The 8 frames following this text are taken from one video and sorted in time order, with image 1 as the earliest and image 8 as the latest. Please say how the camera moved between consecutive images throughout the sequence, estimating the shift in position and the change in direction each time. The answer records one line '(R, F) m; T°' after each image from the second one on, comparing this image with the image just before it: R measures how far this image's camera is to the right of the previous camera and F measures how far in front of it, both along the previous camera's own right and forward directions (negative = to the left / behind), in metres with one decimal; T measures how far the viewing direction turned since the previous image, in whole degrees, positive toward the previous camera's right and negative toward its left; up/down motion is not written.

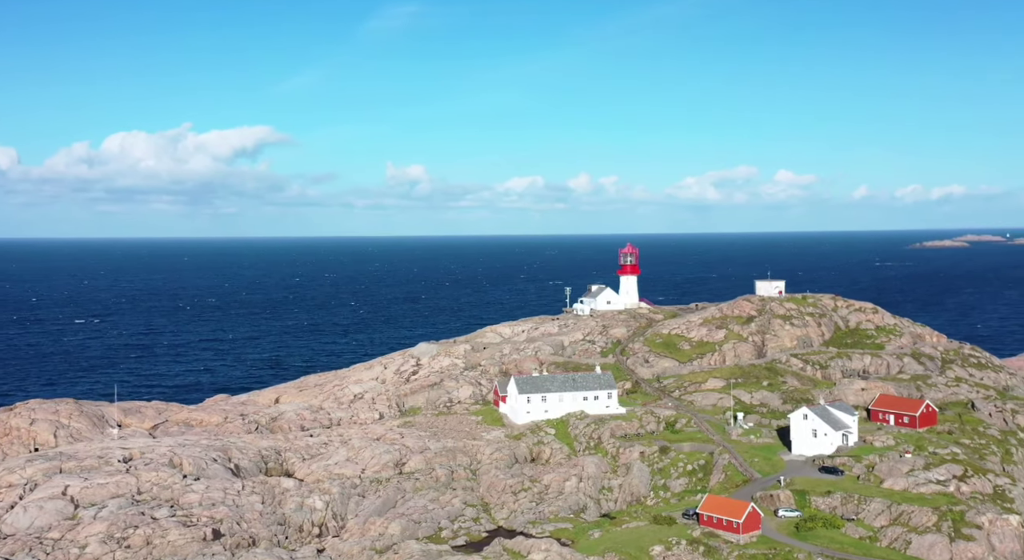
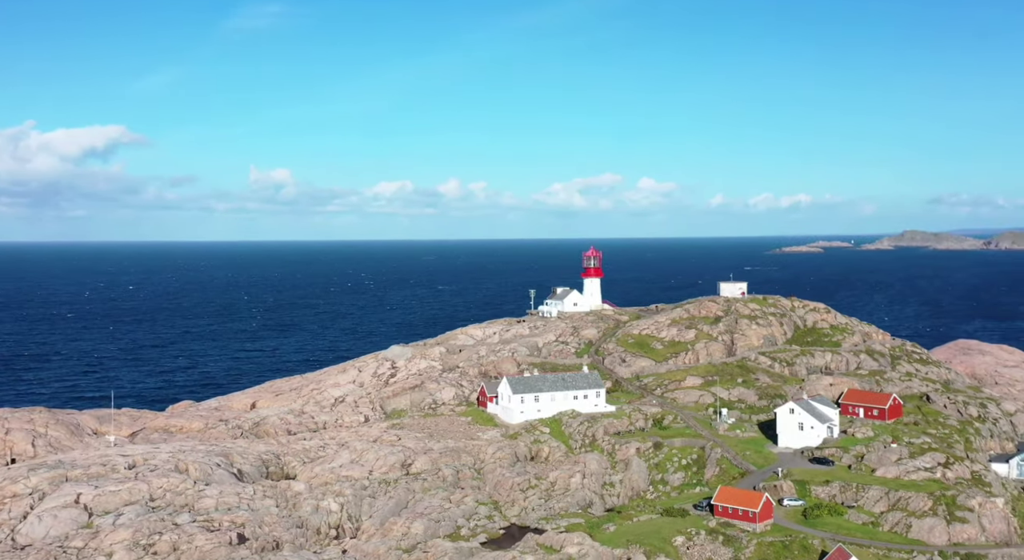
(-5.6, -0.3) m; +5°
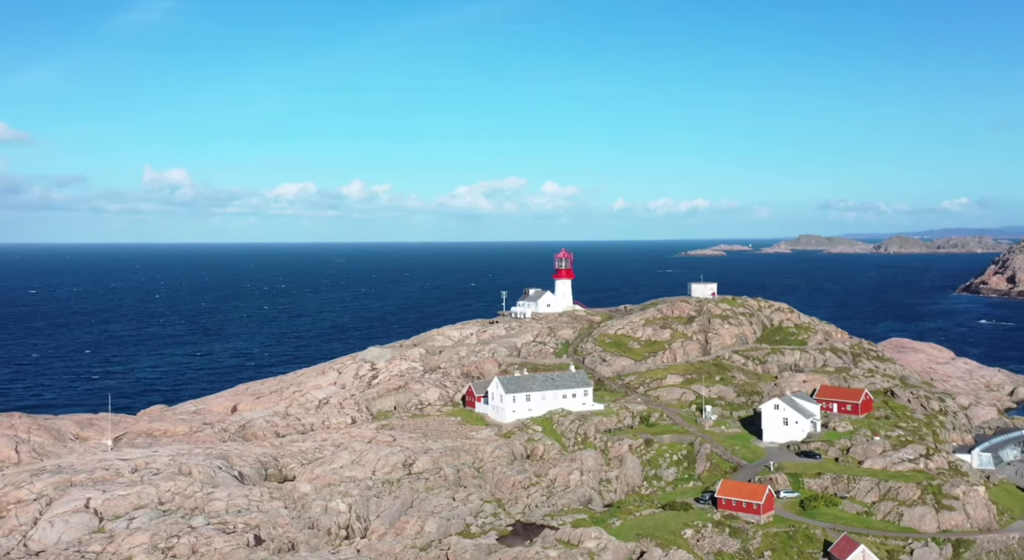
(-4.0, -0.5) m; +4°
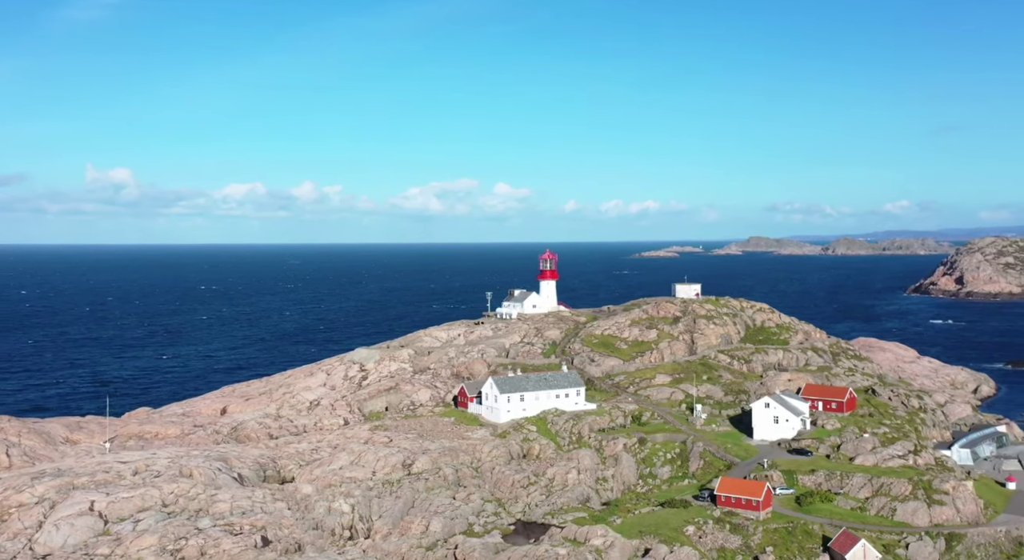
(-1.9, -0.4) m; +2°
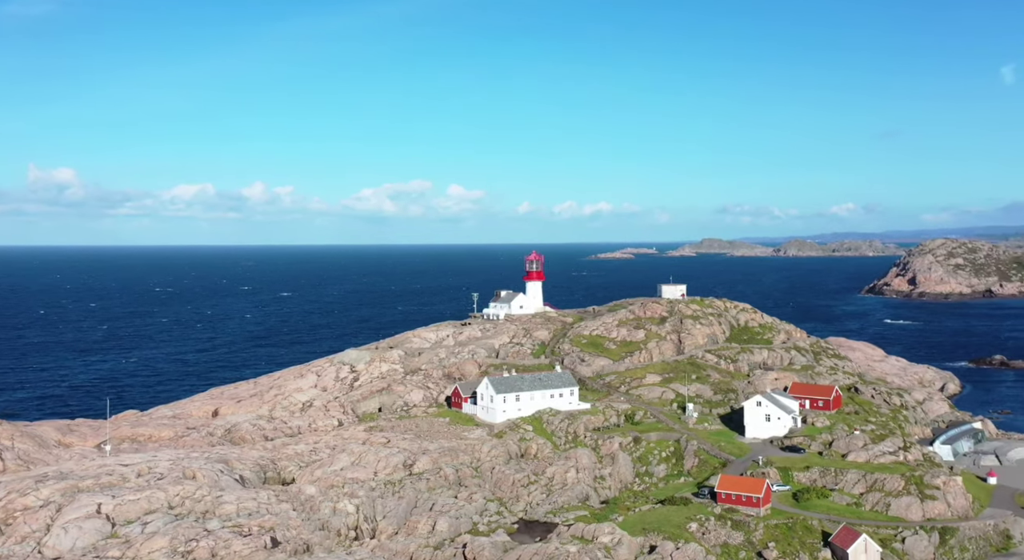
(-1.9, -0.4) m; +2°
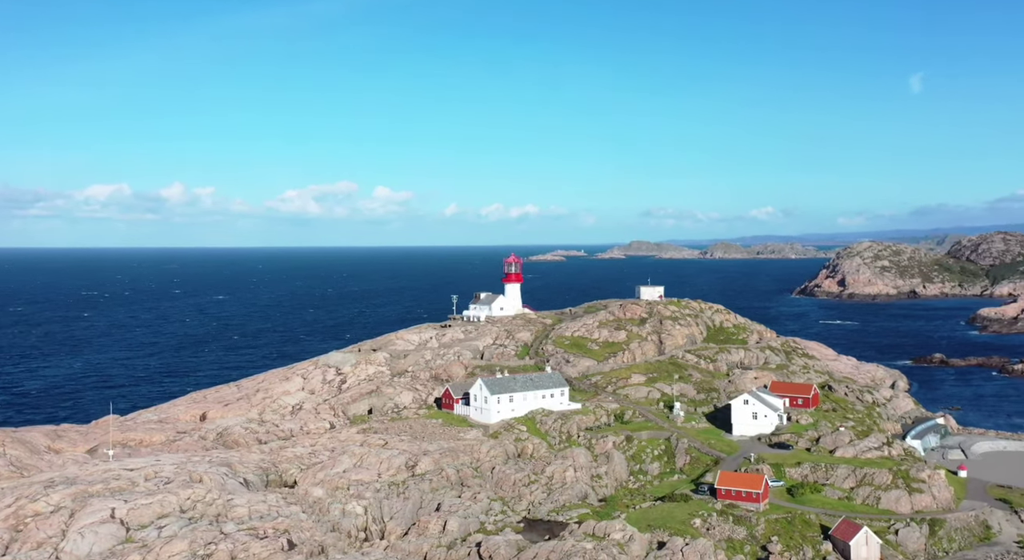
(-3.1, -0.7) m; +3°
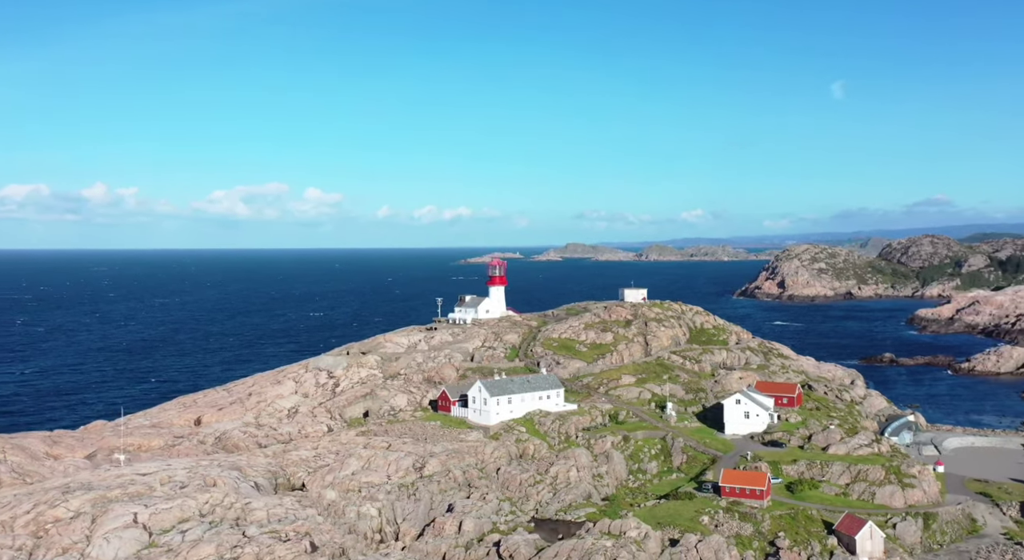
(-3.1, -0.9) m; +3°
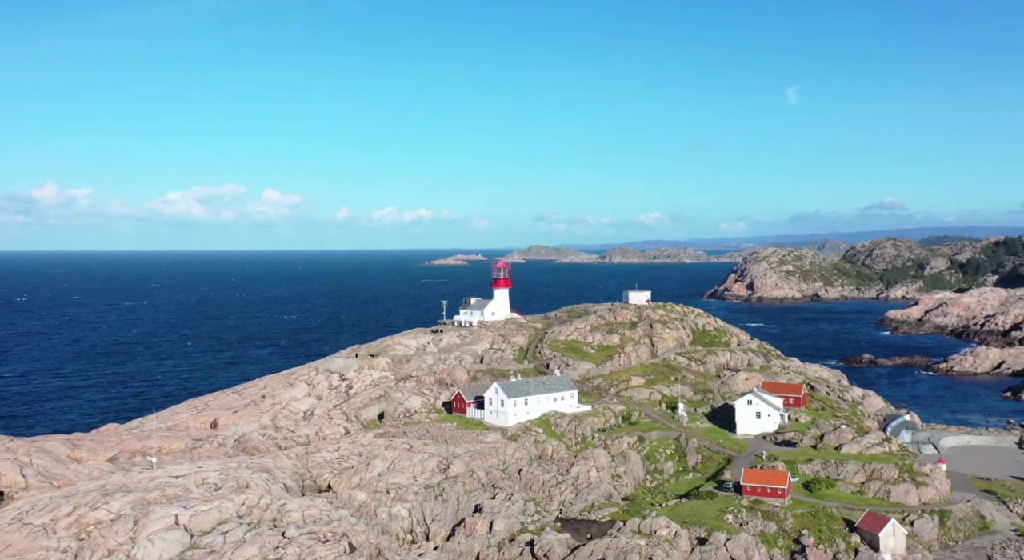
(-2.7, -0.9) m; +1°
